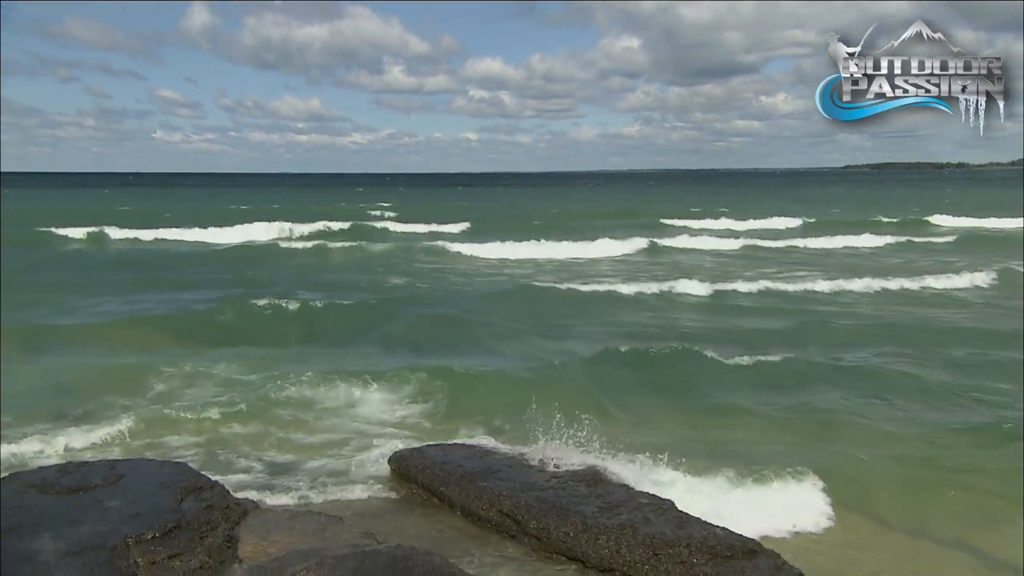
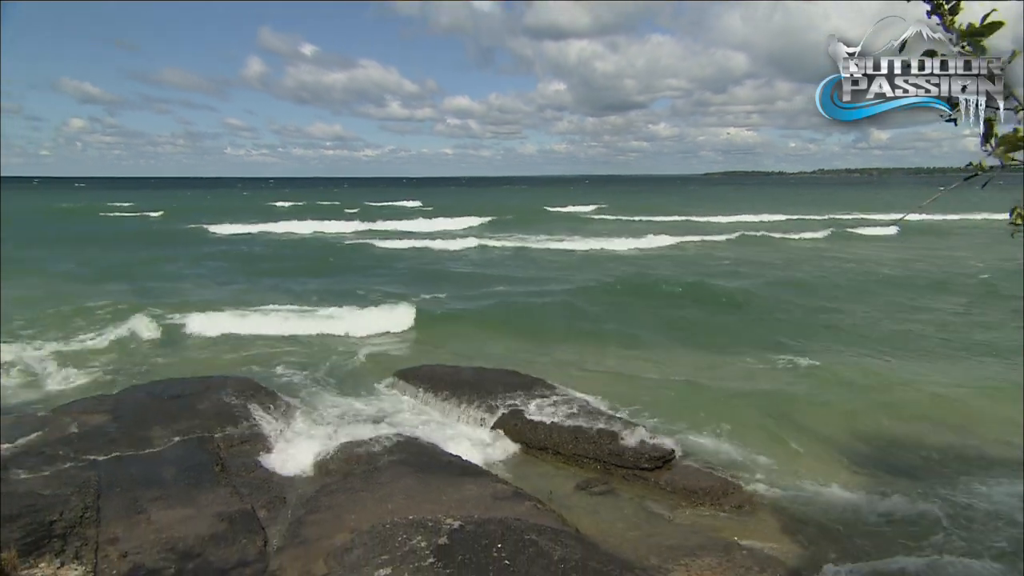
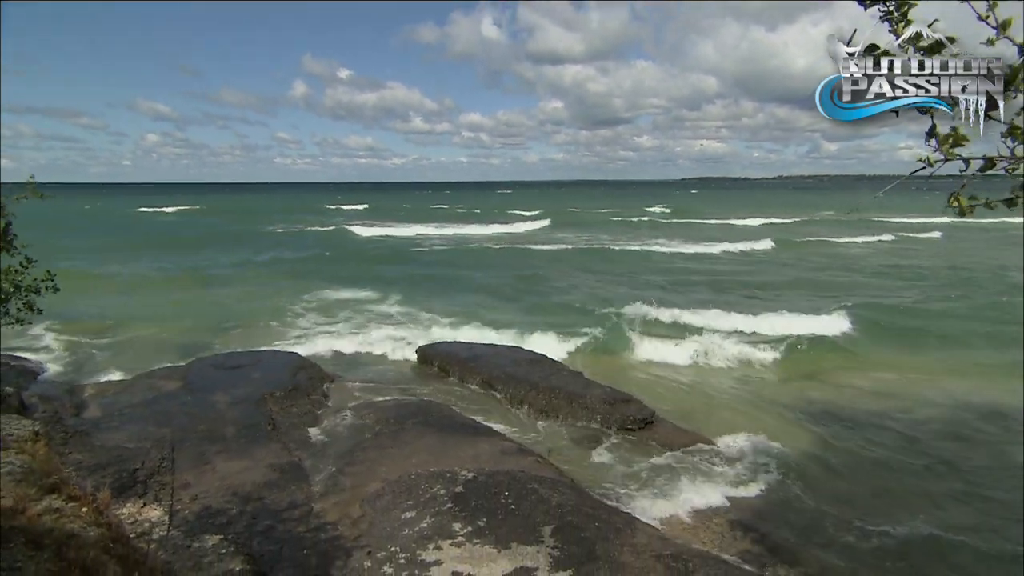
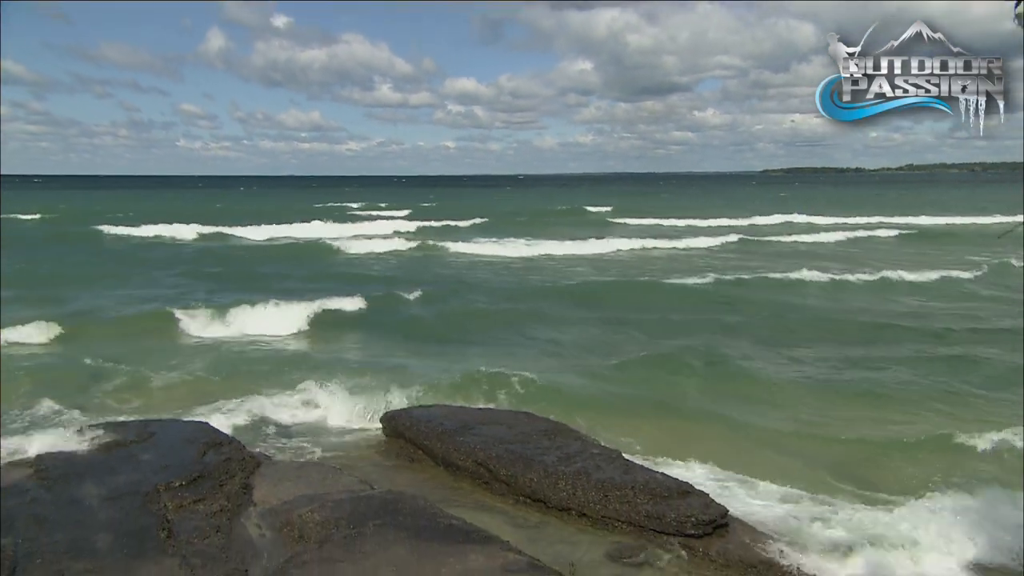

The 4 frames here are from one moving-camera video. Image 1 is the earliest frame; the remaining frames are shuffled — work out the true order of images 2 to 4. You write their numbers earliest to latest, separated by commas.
4, 2, 3
